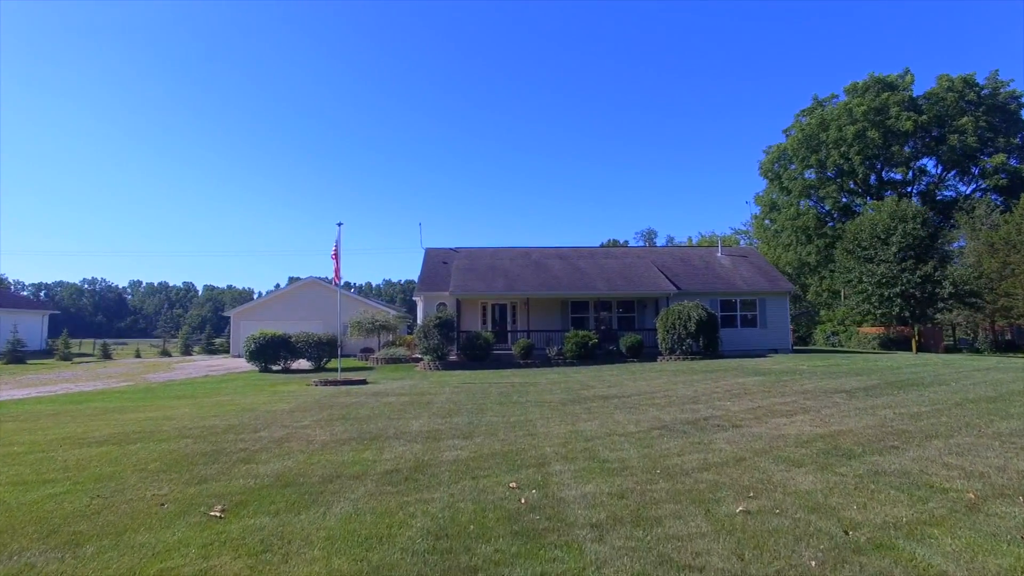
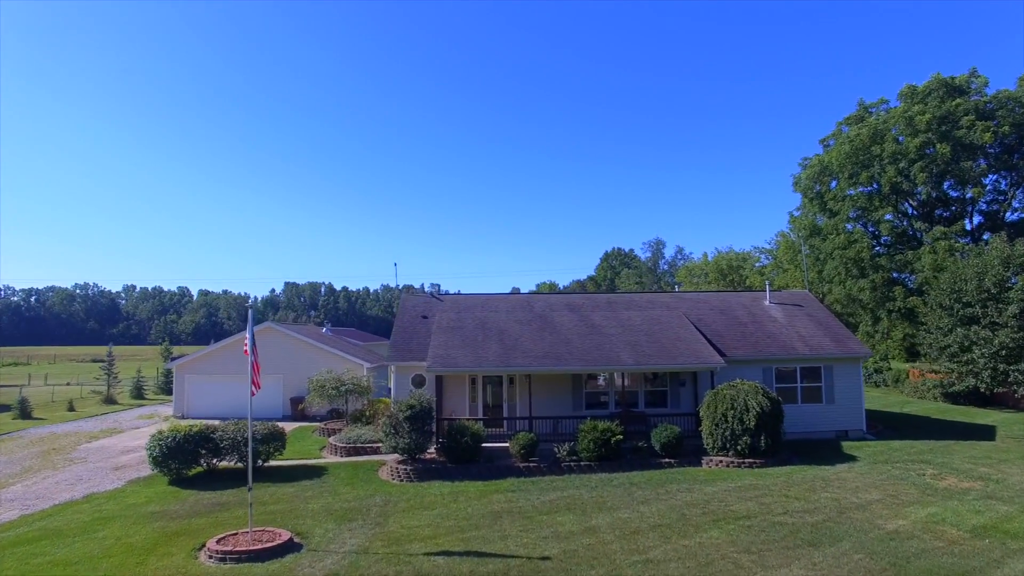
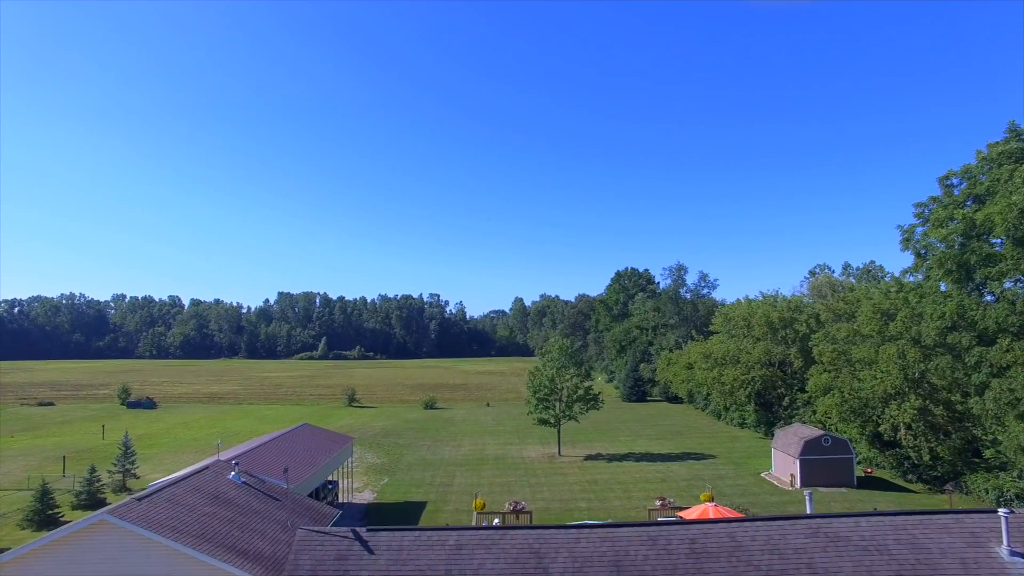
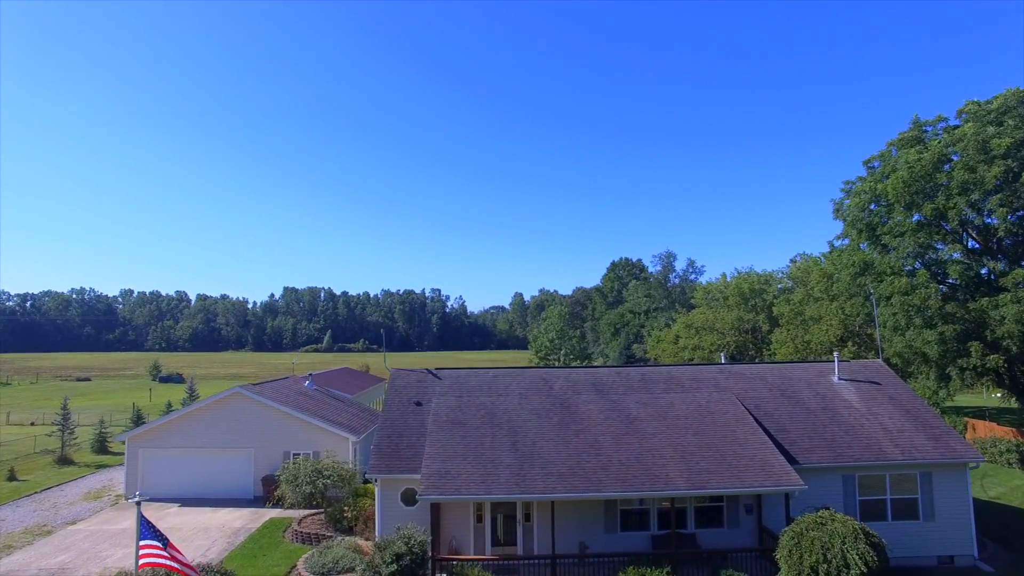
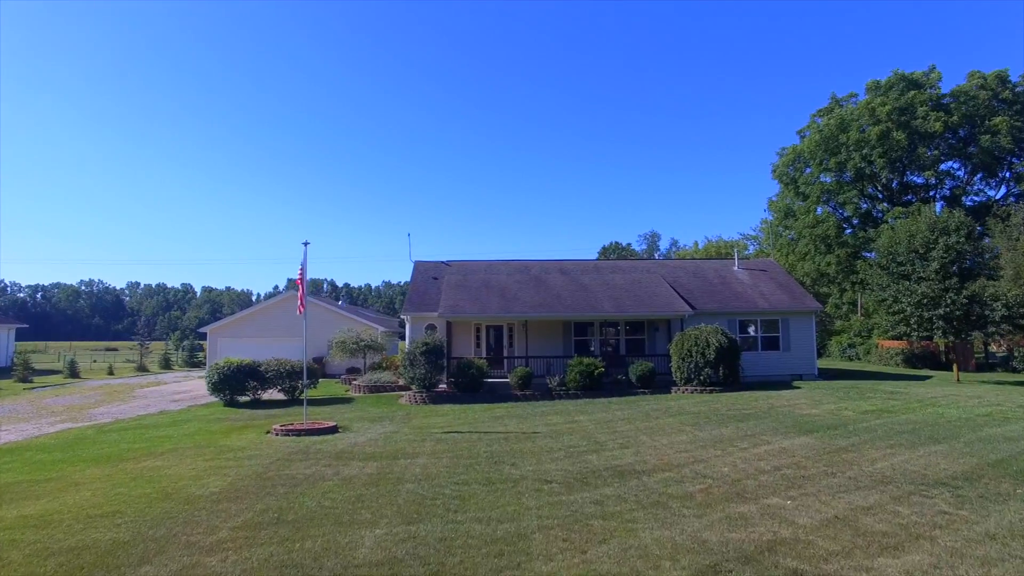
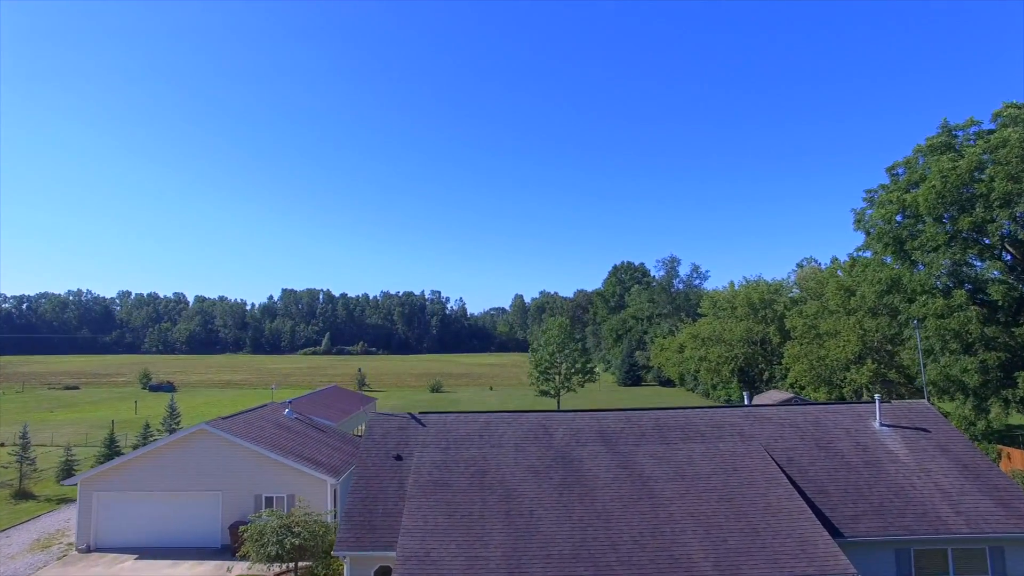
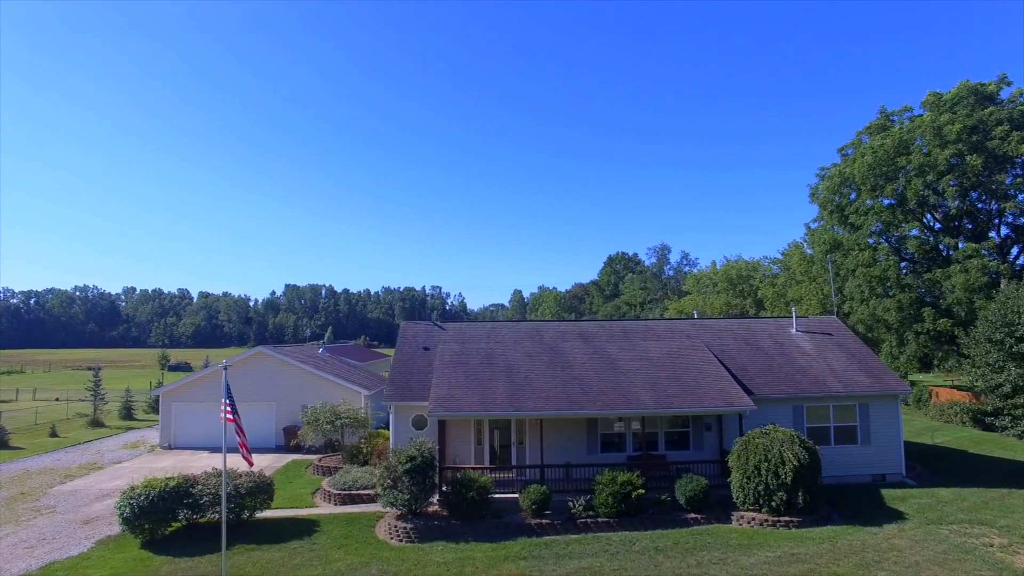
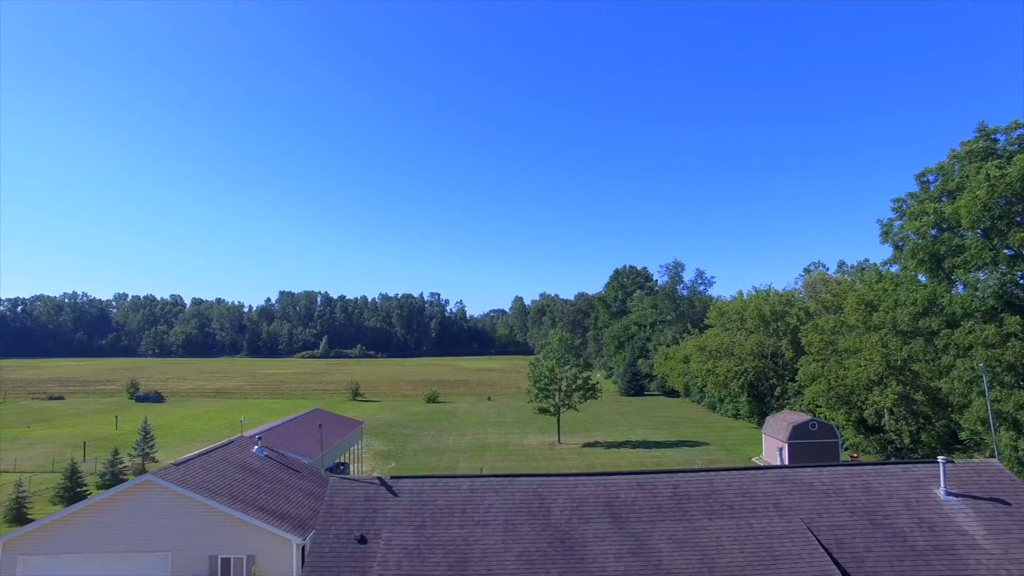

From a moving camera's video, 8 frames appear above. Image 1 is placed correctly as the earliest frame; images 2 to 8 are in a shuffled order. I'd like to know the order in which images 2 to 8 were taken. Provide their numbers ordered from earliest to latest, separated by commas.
5, 2, 7, 4, 6, 8, 3
